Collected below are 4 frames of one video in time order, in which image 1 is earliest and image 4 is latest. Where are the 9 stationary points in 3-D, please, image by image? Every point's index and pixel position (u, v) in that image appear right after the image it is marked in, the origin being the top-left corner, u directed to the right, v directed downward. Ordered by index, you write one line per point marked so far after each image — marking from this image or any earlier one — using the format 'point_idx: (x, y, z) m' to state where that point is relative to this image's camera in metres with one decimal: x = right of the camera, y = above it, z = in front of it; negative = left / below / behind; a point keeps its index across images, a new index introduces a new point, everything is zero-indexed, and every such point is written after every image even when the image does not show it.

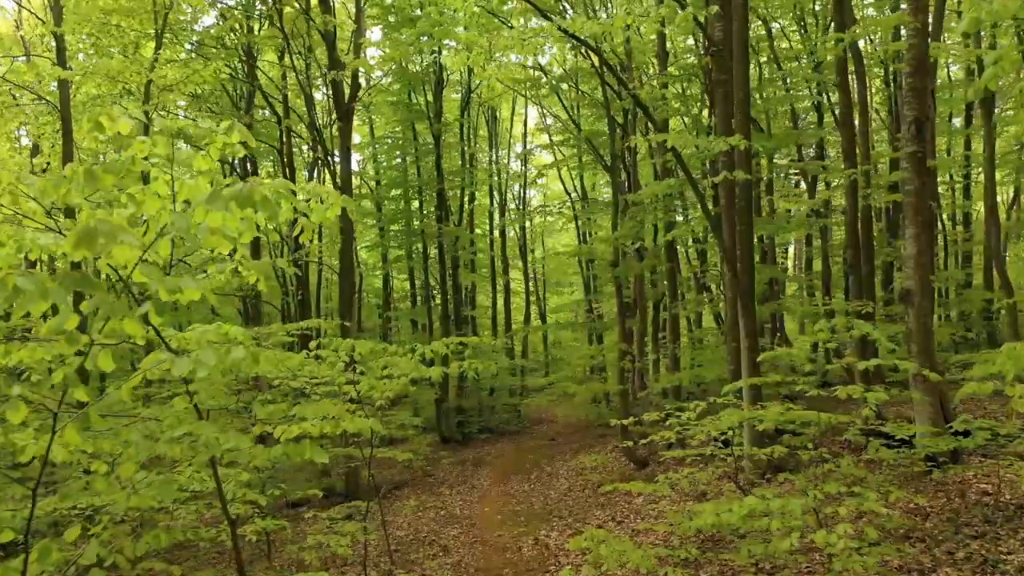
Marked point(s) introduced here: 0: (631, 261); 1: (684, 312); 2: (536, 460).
0: (+2.5, +0.5, +12.4) m
1: (+3.6, -0.5, +12.7) m
2: (+0.6, -4.1, +14.6) m
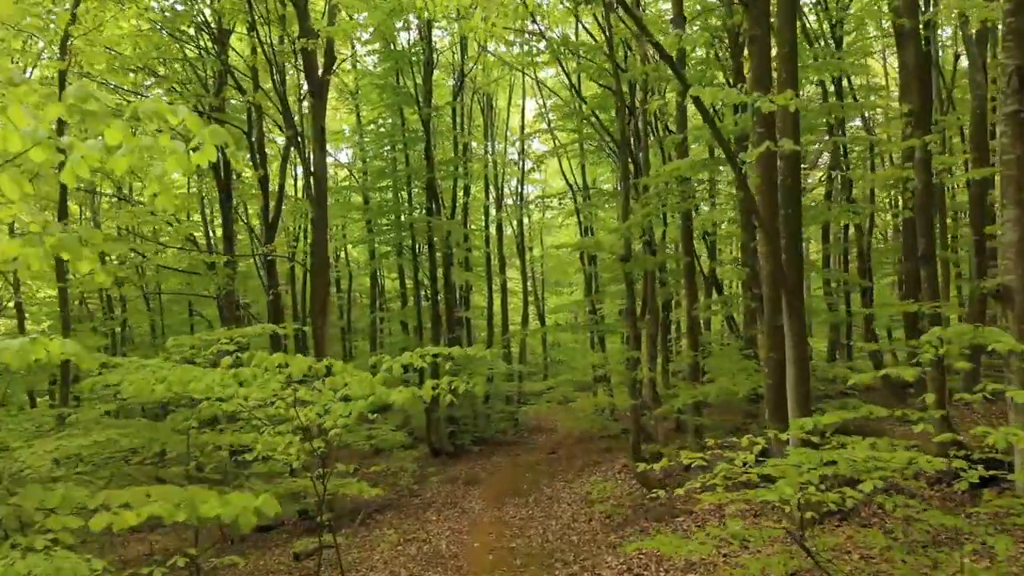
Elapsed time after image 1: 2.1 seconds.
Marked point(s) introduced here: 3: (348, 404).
0: (+2.4, +0.6, +10.9) m
1: (+3.5, -0.5, +11.2) m
2: (+0.5, -4.1, +13.1) m
3: (-1.4, -1.0, +5.2) m
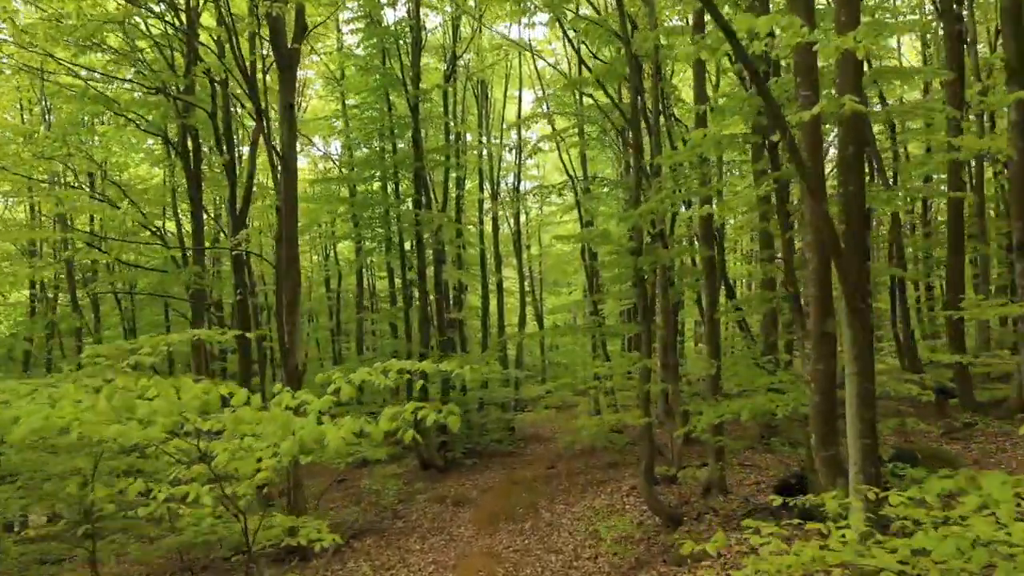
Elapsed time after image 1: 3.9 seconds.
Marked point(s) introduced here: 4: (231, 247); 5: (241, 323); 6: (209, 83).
0: (+2.3, +0.6, +9.5) m
1: (+3.4, -0.5, +9.9) m
2: (+0.4, -4.1, +11.8) m
3: (-1.5, -1.0, +3.8) m
4: (-5.3, +0.8, +11.6) m
5: (-5.4, -0.7, +12.3) m
6: (-6.1, +4.2, +12.4) m
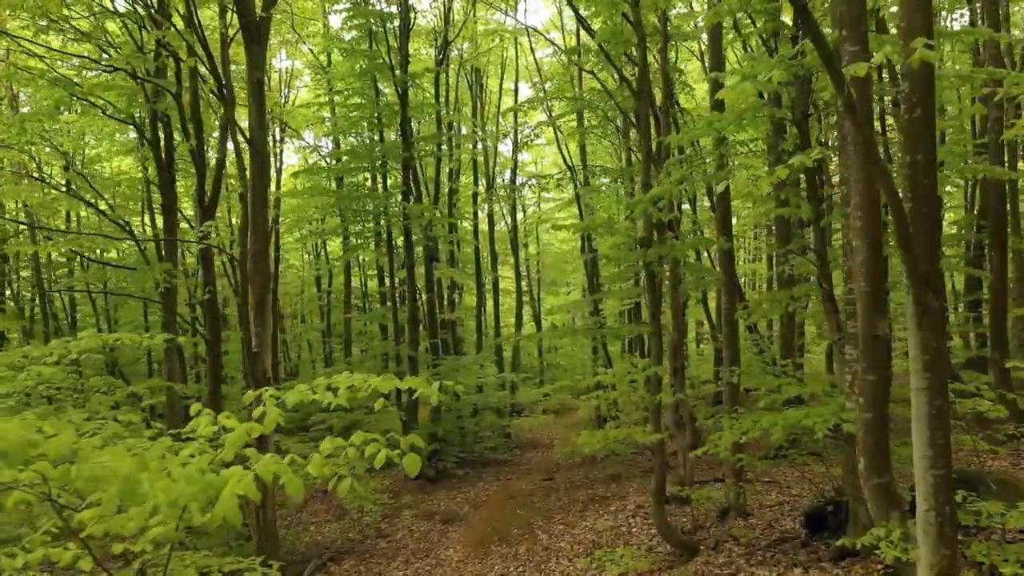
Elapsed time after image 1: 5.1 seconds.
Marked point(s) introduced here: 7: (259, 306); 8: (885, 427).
0: (+2.2, +0.6, +8.5) m
1: (+3.3, -0.4, +8.9) m
2: (+0.3, -4.0, +10.7) m
3: (-1.6, -0.9, +2.8) m
4: (-5.4, +0.8, +10.6) m
5: (-5.6, -0.7, +11.3) m
6: (-6.3, +4.2, +11.4) m
7: (-3.8, -0.3, +9.2) m
8: (+3.1, -1.1, +5.0) m
